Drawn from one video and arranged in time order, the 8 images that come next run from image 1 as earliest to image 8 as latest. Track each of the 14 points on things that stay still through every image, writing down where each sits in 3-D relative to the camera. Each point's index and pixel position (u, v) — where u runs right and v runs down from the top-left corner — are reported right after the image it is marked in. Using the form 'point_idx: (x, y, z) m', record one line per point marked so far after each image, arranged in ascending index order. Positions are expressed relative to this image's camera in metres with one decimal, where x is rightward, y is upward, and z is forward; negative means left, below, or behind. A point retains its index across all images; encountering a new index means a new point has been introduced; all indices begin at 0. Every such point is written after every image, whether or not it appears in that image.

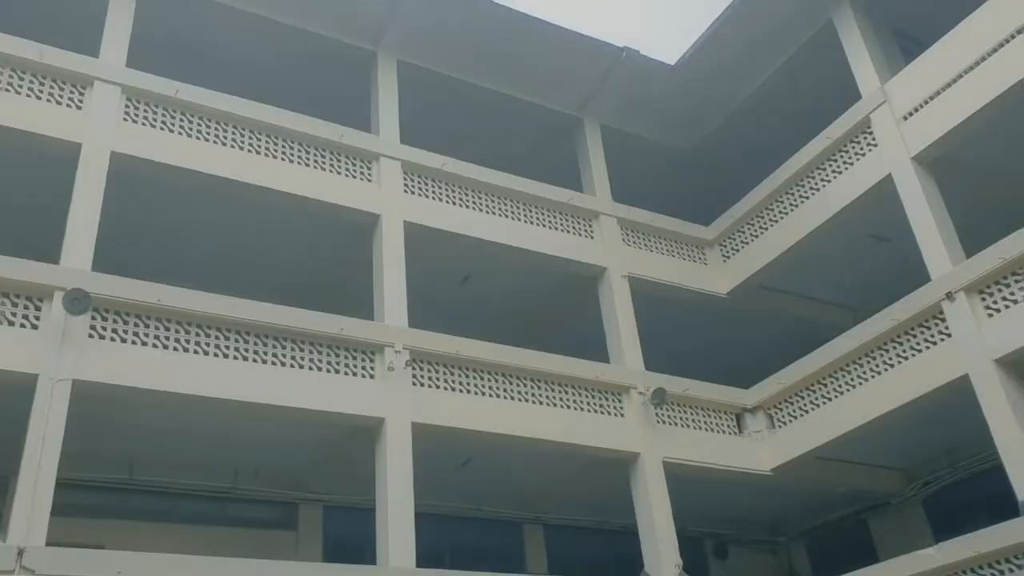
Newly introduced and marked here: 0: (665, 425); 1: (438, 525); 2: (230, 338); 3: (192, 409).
0: (+1.7, -1.5, +10.2) m
1: (-0.9, -2.9, +11.2) m
2: (-2.6, -0.5, +8.4) m
3: (-2.9, -1.1, +8.1) m
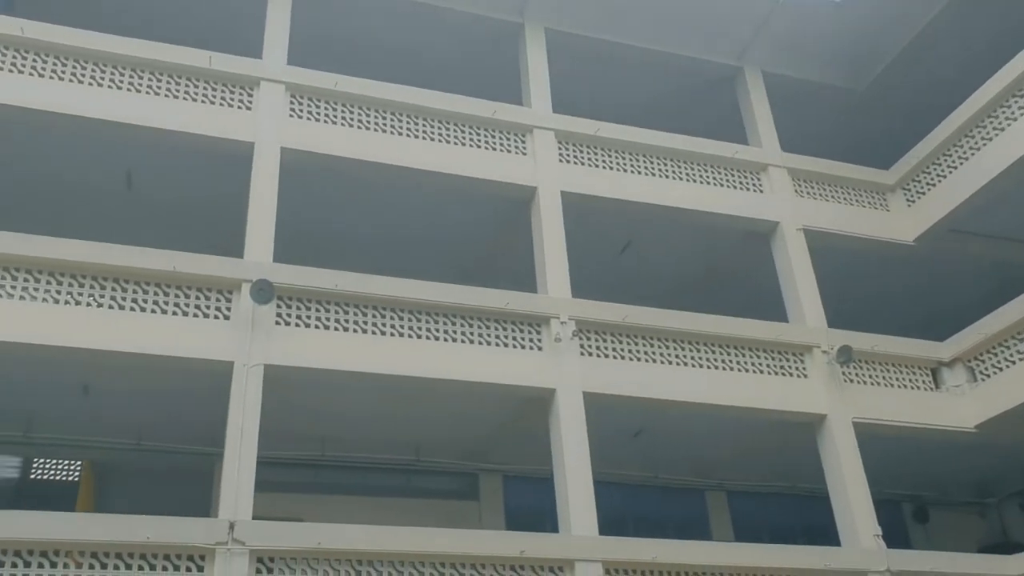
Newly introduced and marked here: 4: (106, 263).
0: (+3.6, -1.0, +9.6) m
1: (+1.3, -2.5, +11.2) m
2: (-1.0, -0.3, +8.6) m
3: (-1.3, -0.9, +8.5) m
4: (-3.6, +0.2, +8.0) m
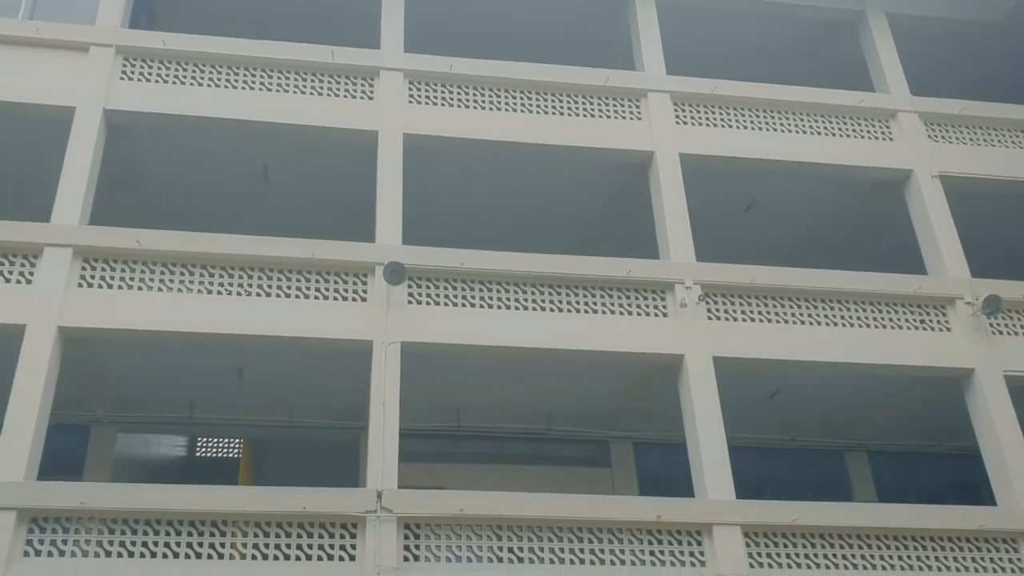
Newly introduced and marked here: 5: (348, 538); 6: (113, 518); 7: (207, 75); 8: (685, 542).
0: (+4.9, -0.5, +9.1) m
1: (+3.0, -2.1, +11.1) m
2: (+0.2, 0.0, +8.8) m
3: (-0.1, -0.7, +8.7) m
4: (-2.4, +0.3, +8.6) m
5: (-1.4, -2.3, +8.1) m
6: (-3.6, -2.1, +8.0) m
7: (-3.0, +2.1, +8.9) m
8: (+1.6, -2.3, +8.2) m
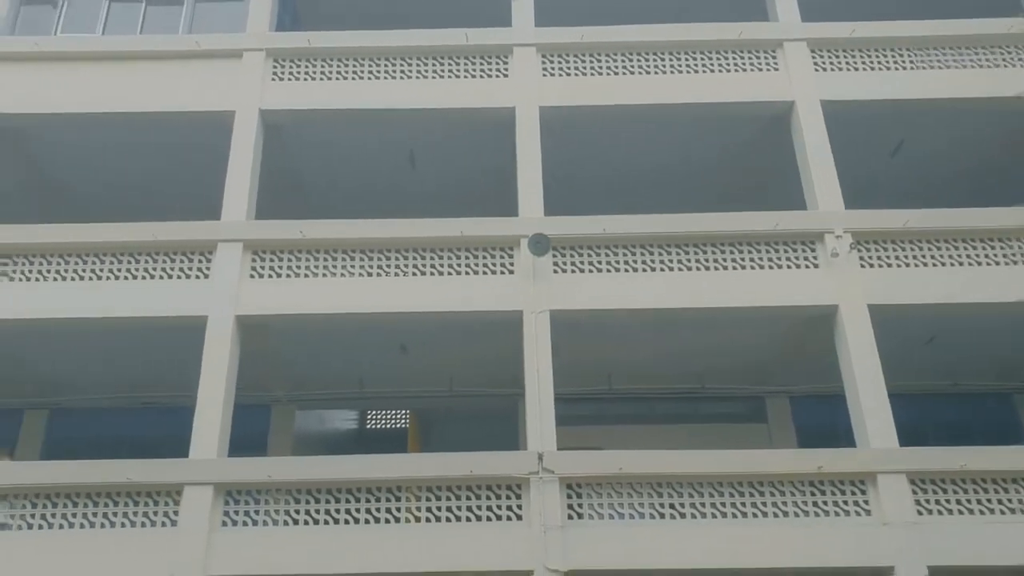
0: (+6.4, +0.2, +8.5) m
1: (+4.9, -1.4, +10.8) m
2: (+1.6, +0.4, +8.9) m
3: (+1.4, -0.3, +8.9) m
4: (-1.0, +0.5, +9.0) m
5: (+0.1, -2.0, +8.5) m
6: (-2.1, -2.0, +8.7) m
7: (-1.7, +2.3, +9.4) m
8: (+3.1, -1.8, +8.2) m
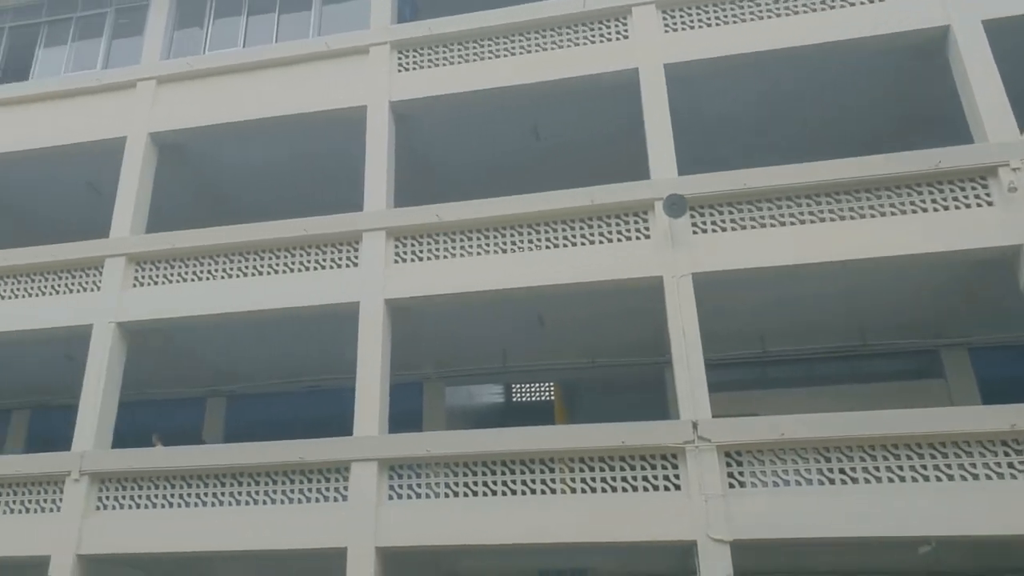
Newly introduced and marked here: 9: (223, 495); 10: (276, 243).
0: (+7.4, +1.0, +7.1) m
1: (+6.5, -0.6, +9.7) m
2: (+2.8, +0.8, +8.5) m
3: (+2.7, +0.1, +8.5) m
4: (+0.3, +0.8, +9.1) m
5: (+1.4, -1.7, +8.4) m
6: (-0.6, -1.8, +9.0) m
7: (-0.4, +2.5, +9.5) m
8: (+4.3, -1.3, +7.5) m
9: (-3.0, -2.2, +9.4) m
10: (-2.6, +0.5, +9.8) m
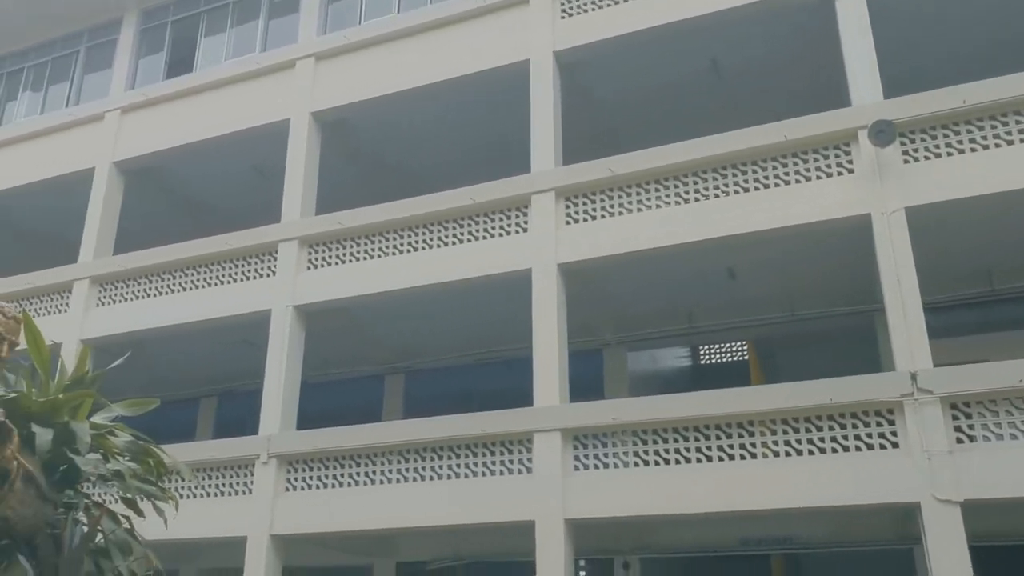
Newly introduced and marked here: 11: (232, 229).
0: (+8.8, +1.9, +5.5) m
1: (+8.3, +0.2, +8.2) m
2: (+4.4, +1.4, +7.5) m
3: (+4.3, +0.7, +7.5) m
4: (+2.0, +1.3, +8.5) m
5: (+3.1, -1.2, +7.6) m
6: (+1.2, -1.3, +8.5) m
7: (+1.3, +3.0, +9.0) m
8: (+5.8, -0.6, +6.3) m
9: (-1.1, -1.9, +9.3) m
10: (-0.7, +0.8, +9.5) m
11: (-3.8, +0.8, +12.3) m
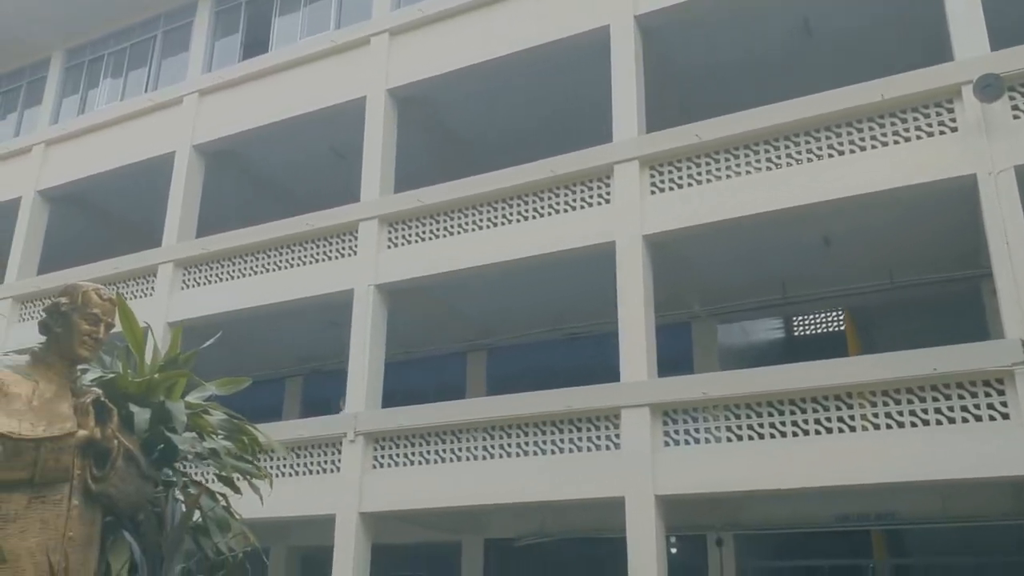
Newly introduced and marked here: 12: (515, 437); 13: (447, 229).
0: (+9.3, +2.2, +4.6) m
1: (+9.0, +0.6, +7.4) m
2: (+5.1, +1.7, +6.9) m
3: (+5.0, +1.0, +7.0) m
4: (+2.7, +1.6, +8.1) m
5: (+3.9, -0.9, +7.2) m
6: (+2.0, -1.1, +8.2) m
7: (+2.0, +3.2, +8.6) m
8: (+6.4, -0.3, +5.7) m
9: (-0.2, -1.6, +9.2) m
10: (+0.1, +1.1, +9.3) m
11: (-2.7, +1.1, +12.4) m
12: (0.0, -1.5, +9.1) m
13: (-0.7, +0.7, +9.7) m
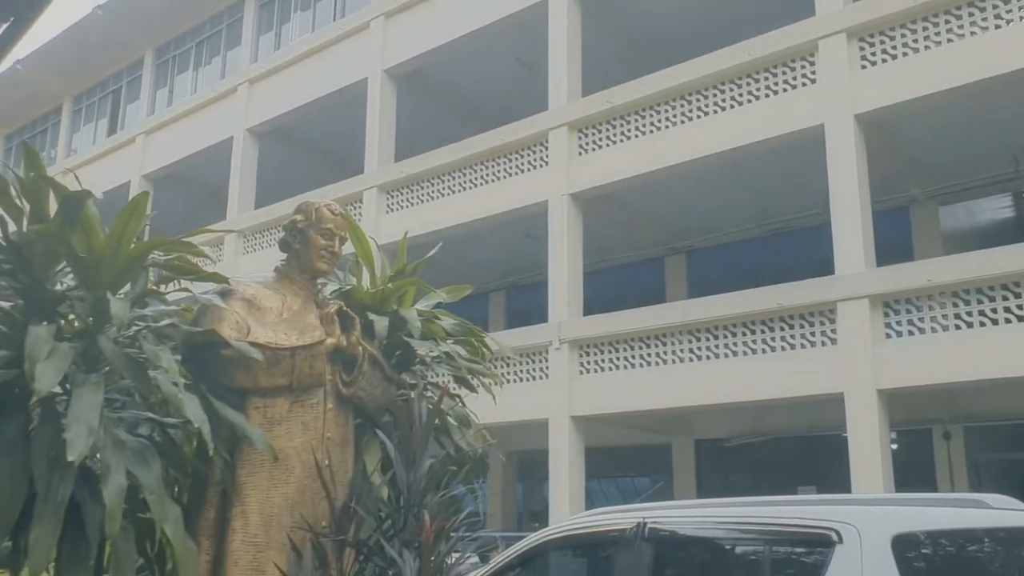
0: (+10.2, +3.4, +2.7) m
1: (+10.5, +2.0, +5.5) m
2: (+6.5, +2.9, +5.7) m
3: (+6.4, +2.2, +5.8) m
4: (+4.4, +2.6, +7.3) m
5: (+5.6, +0.2, +6.4) m
6: (+3.9, 0.0, +7.7) m
7: (+3.6, +4.3, +7.8) m
8: (+7.8, +0.8, +4.4) m
9: (+1.9, -0.6, +9.1) m
10: (+2.1, +2.1, +9.0) m
11: (-0.2, +2.2, +12.4) m
12: (+2.1, -0.5, +9.0) m
13: (+1.3, +1.7, +9.5) m
